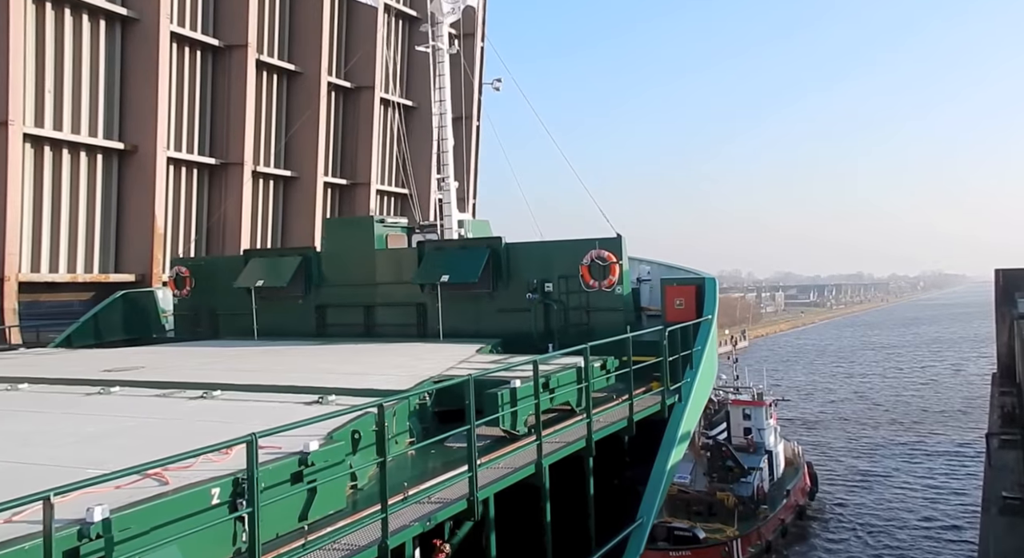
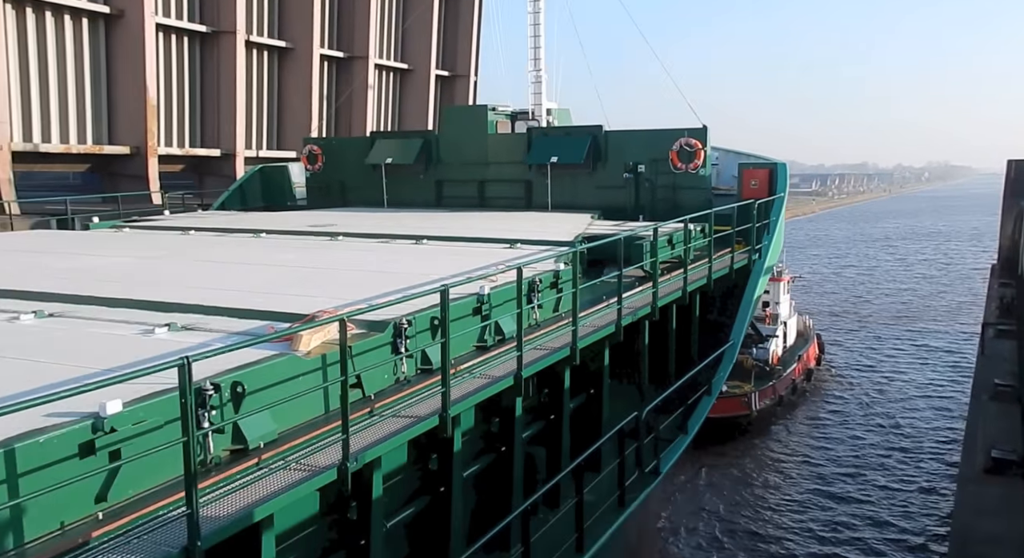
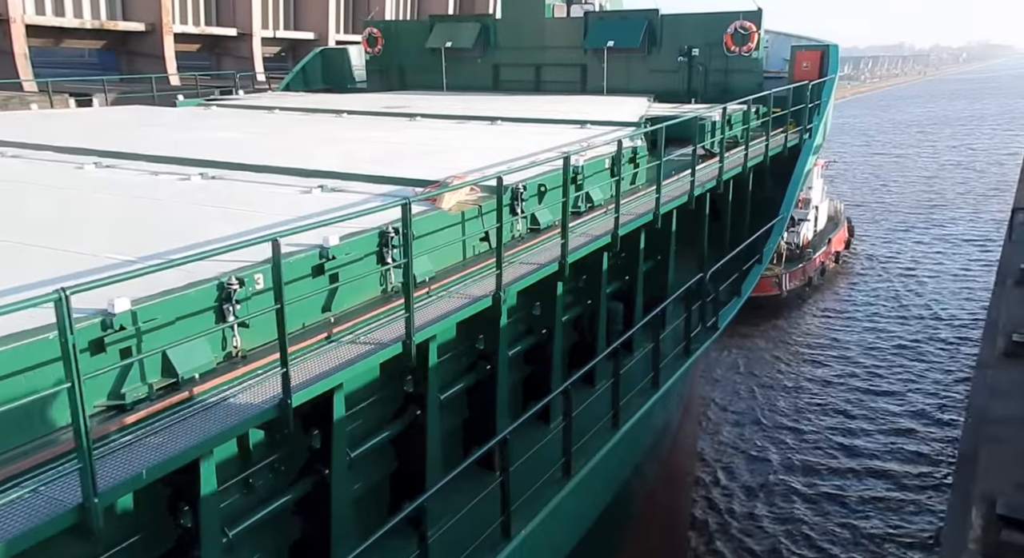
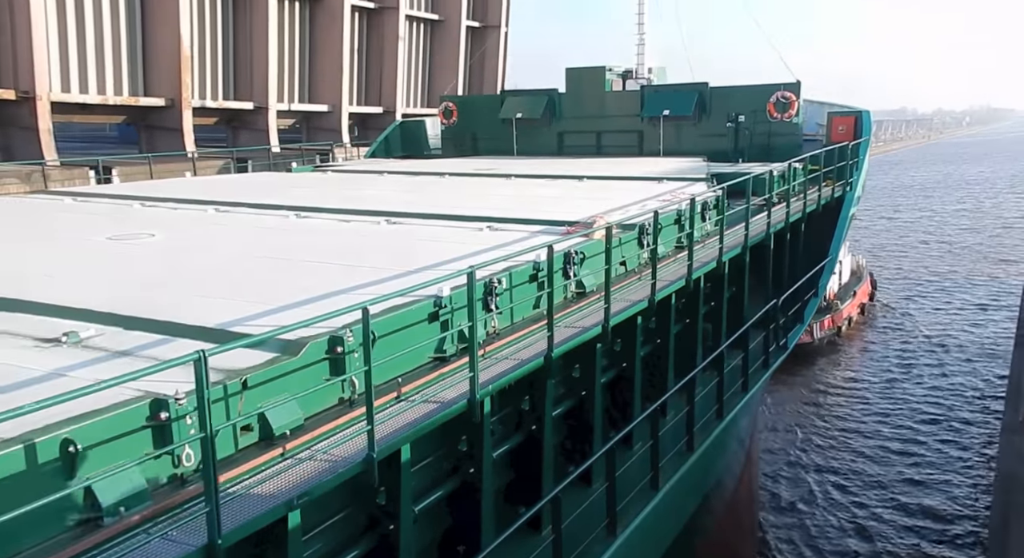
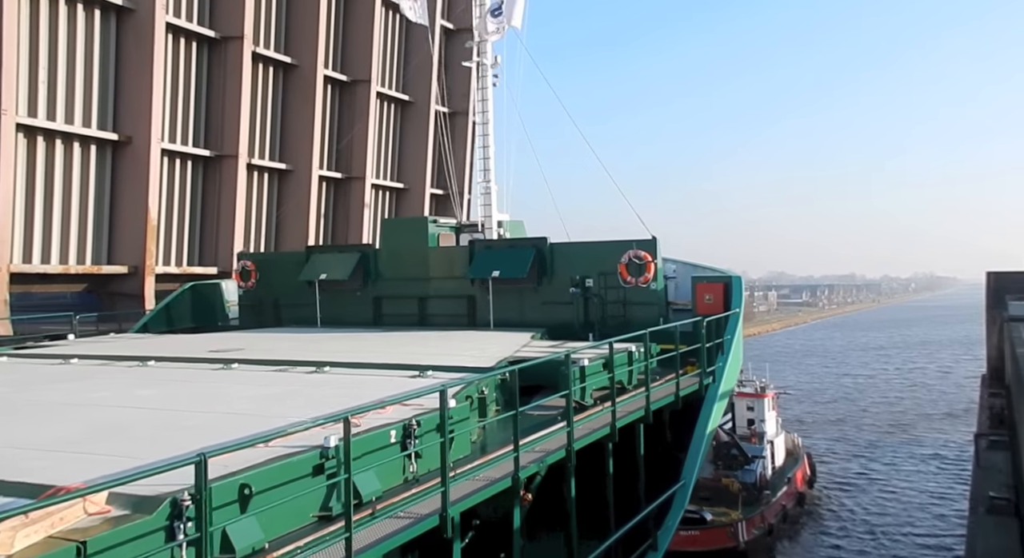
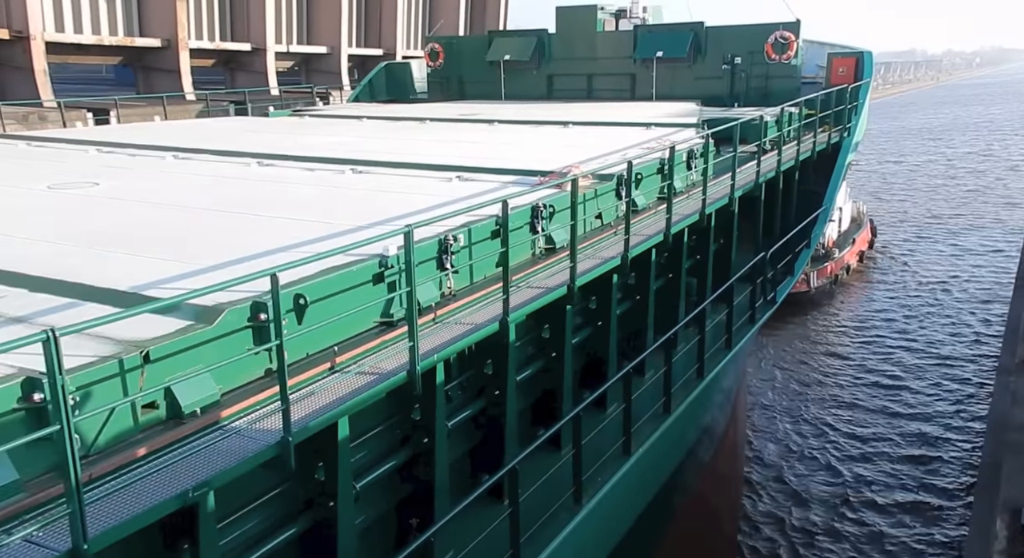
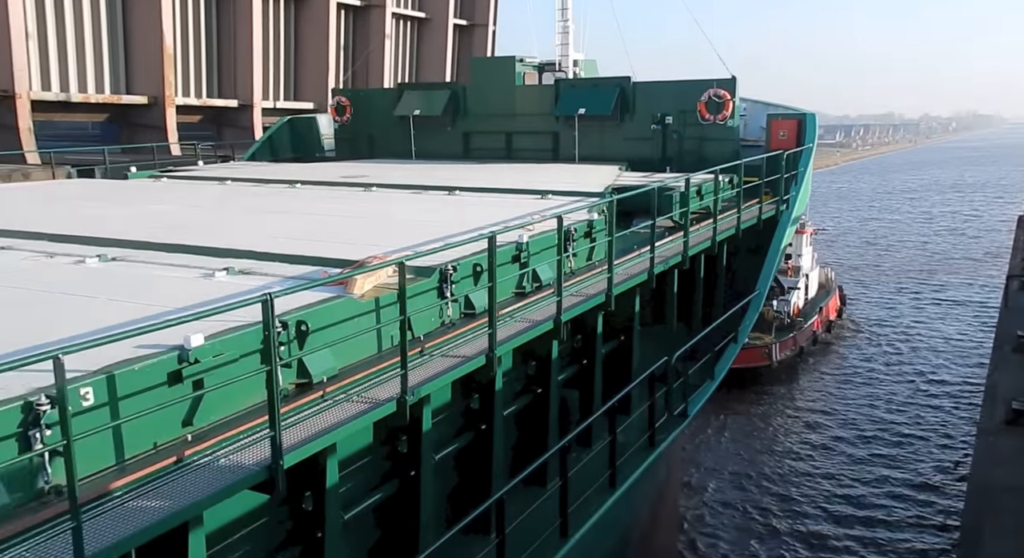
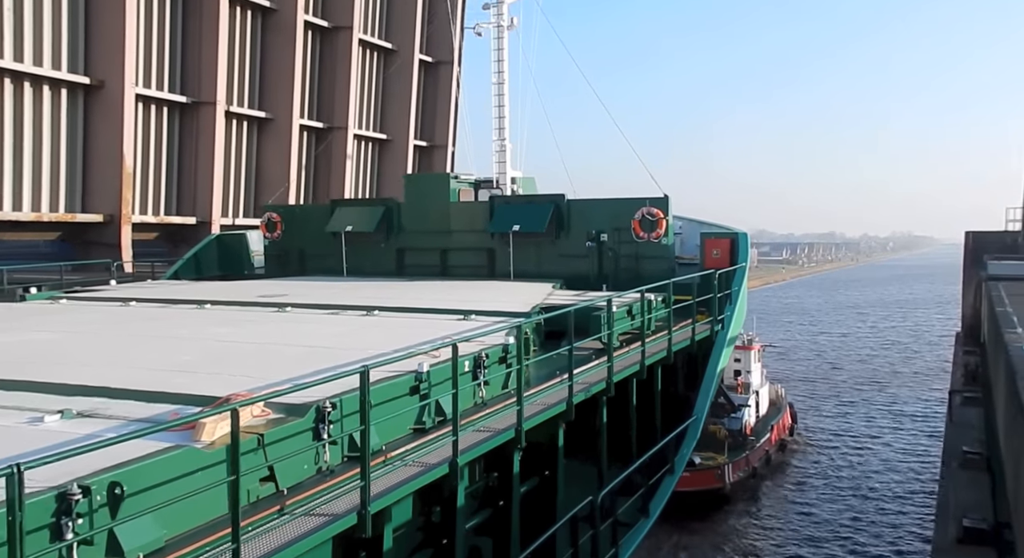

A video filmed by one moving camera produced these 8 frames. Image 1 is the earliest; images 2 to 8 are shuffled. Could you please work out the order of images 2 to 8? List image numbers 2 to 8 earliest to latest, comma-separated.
5, 8, 2, 7, 3, 6, 4
